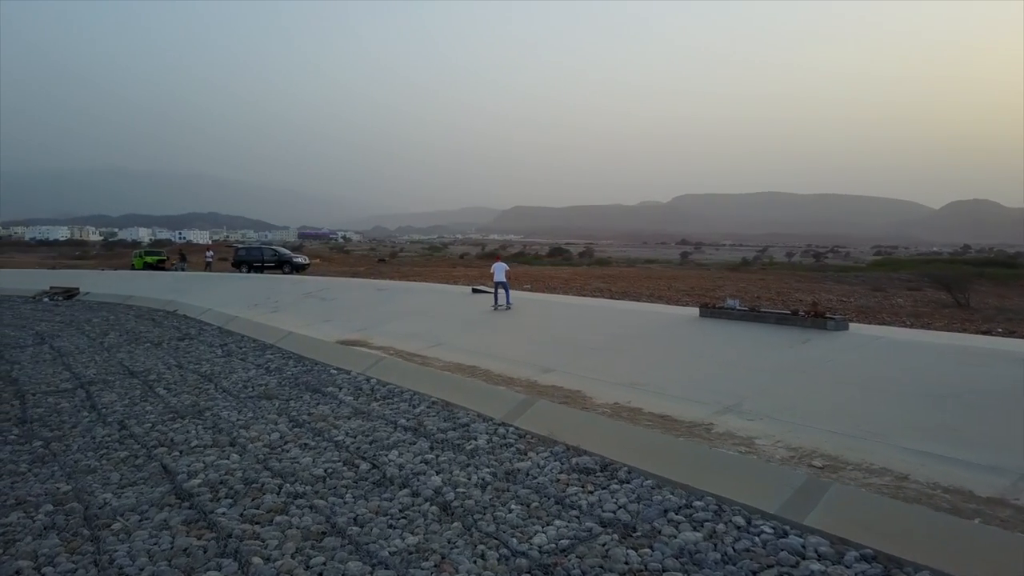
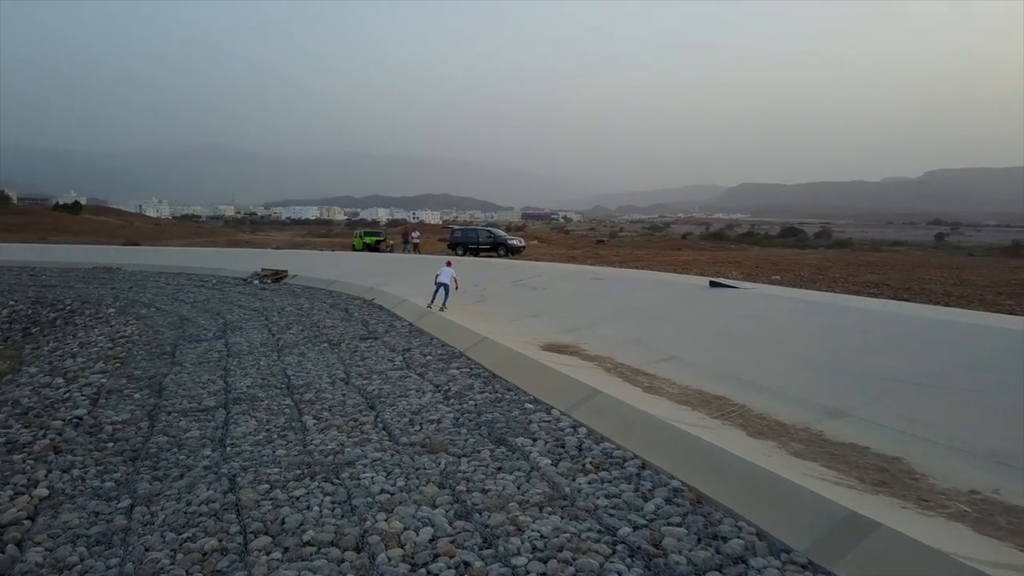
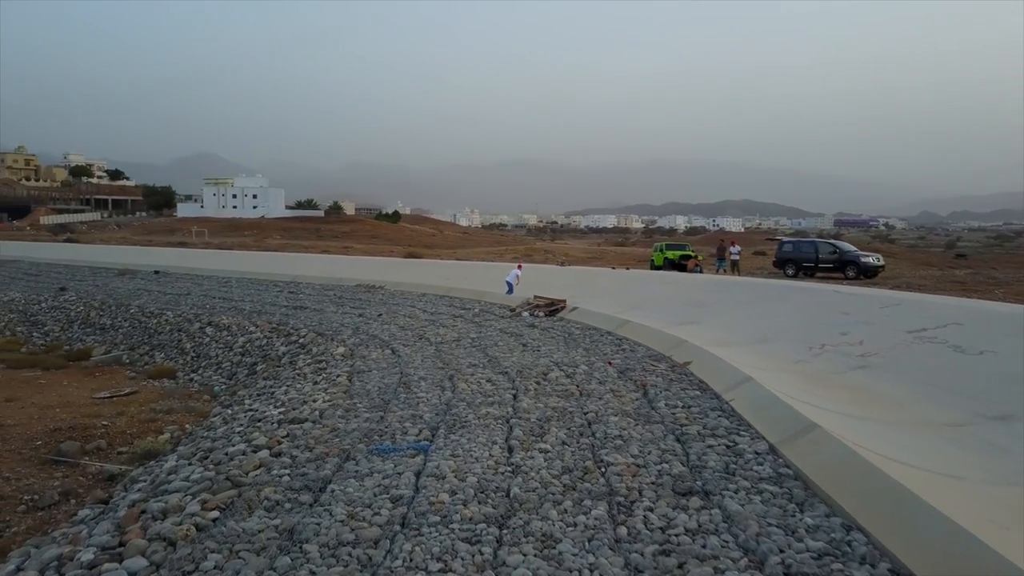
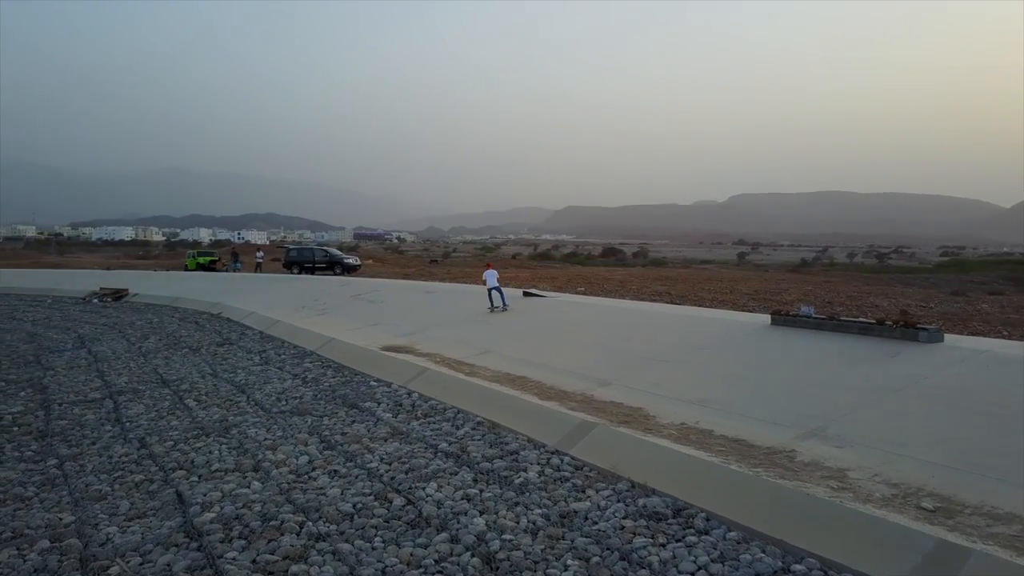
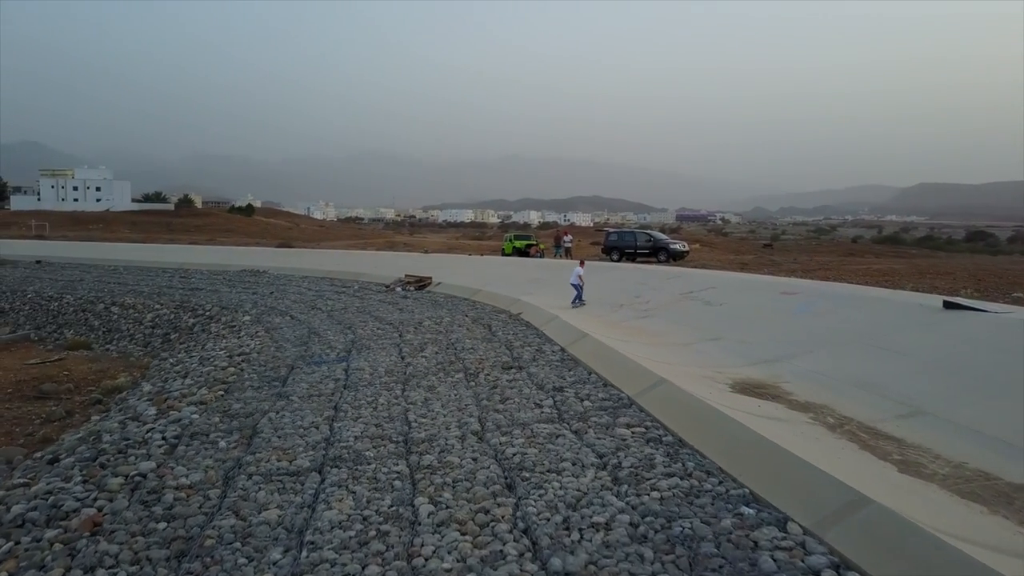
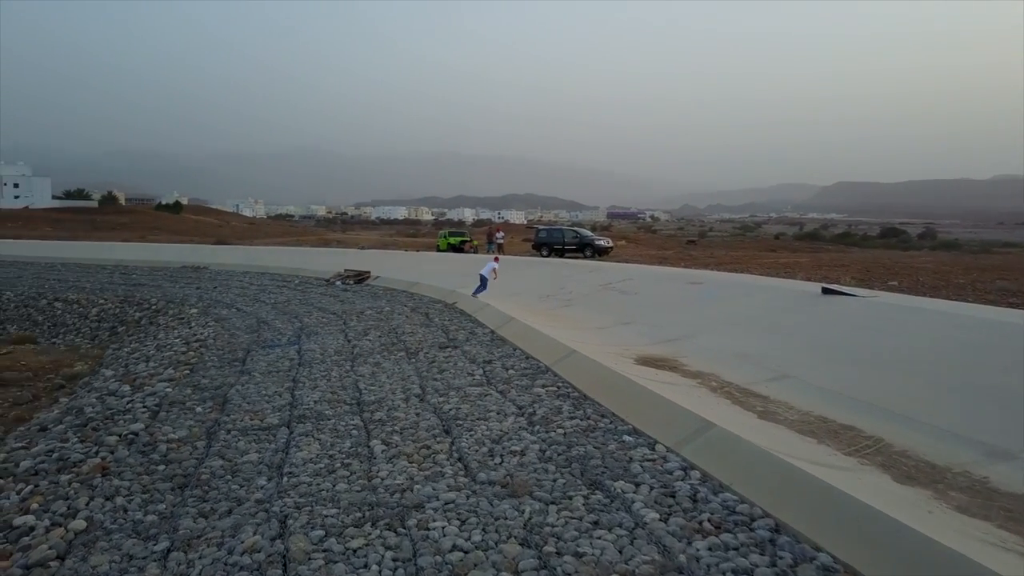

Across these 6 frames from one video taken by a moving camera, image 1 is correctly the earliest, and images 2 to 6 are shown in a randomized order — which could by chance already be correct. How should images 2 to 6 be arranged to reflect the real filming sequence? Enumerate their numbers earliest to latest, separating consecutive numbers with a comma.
4, 2, 6, 5, 3
